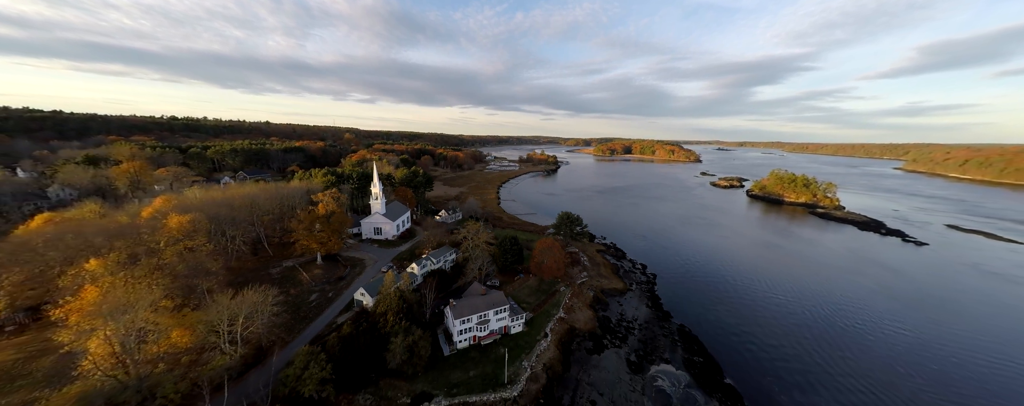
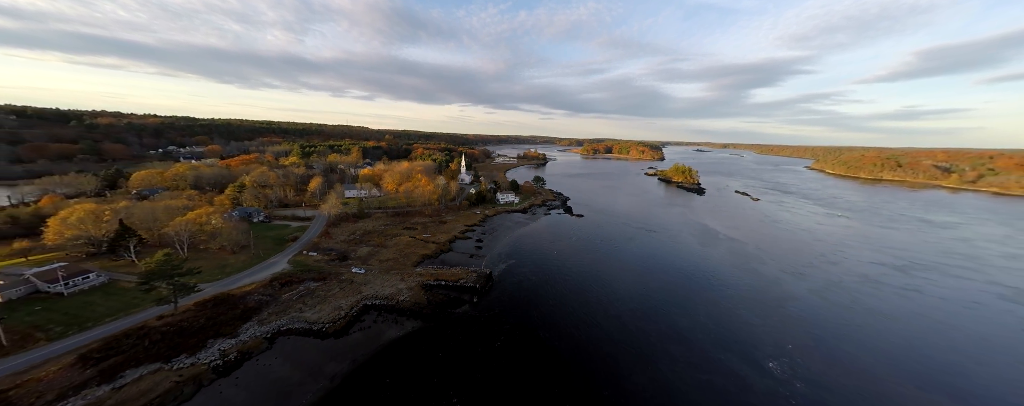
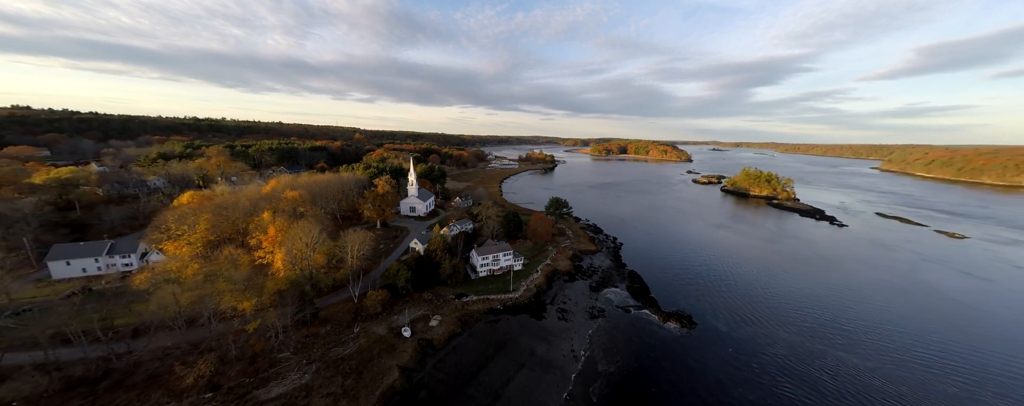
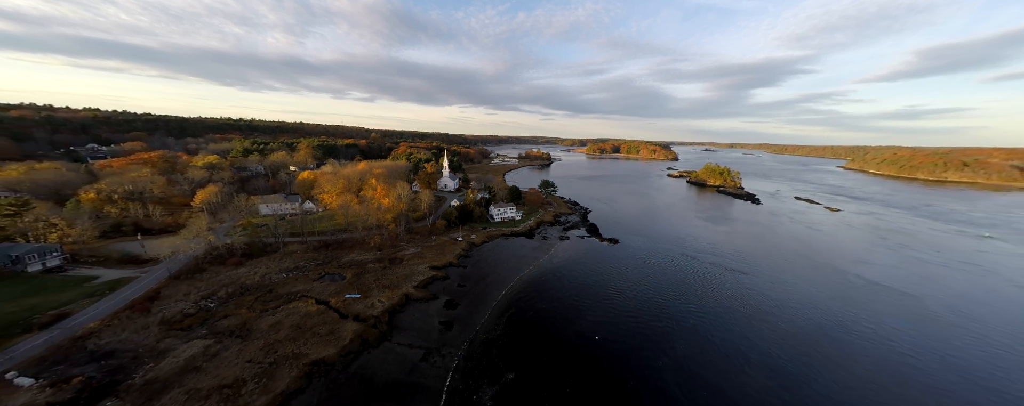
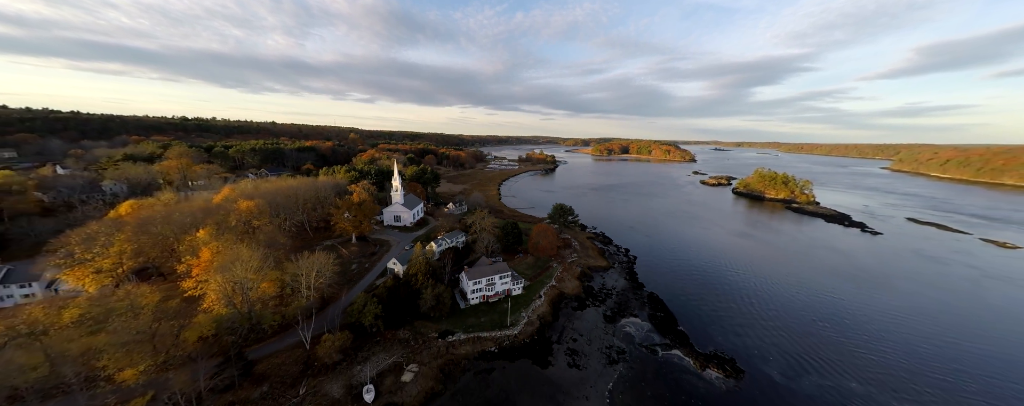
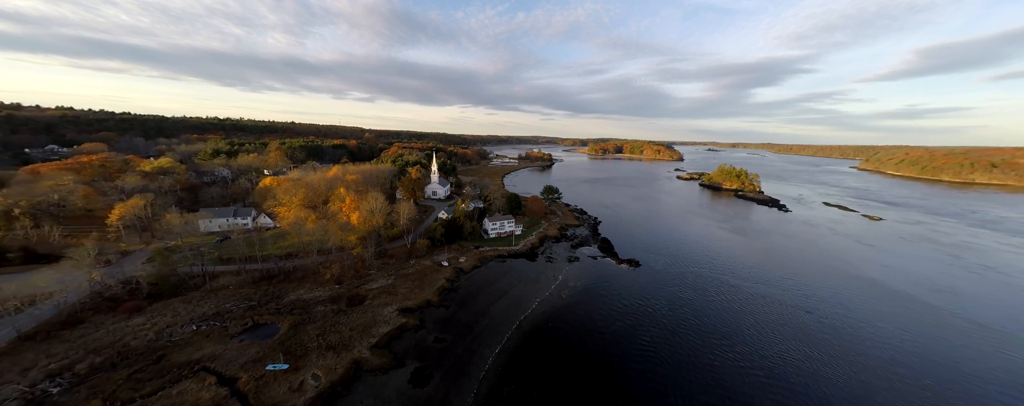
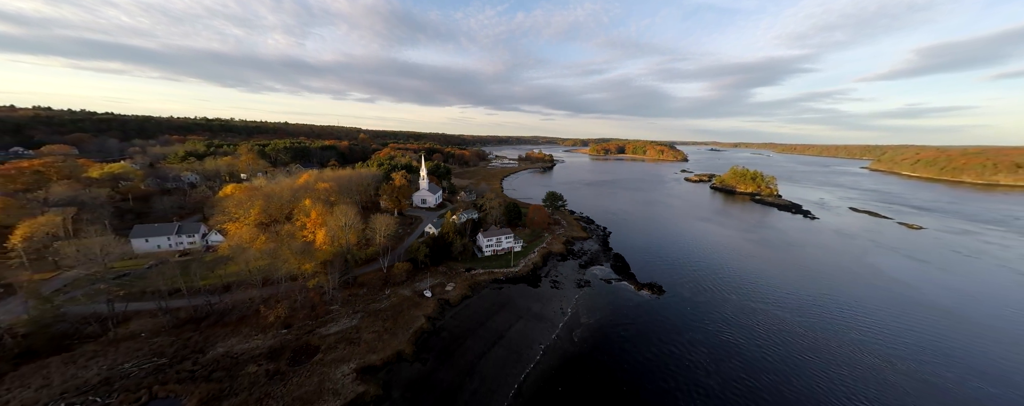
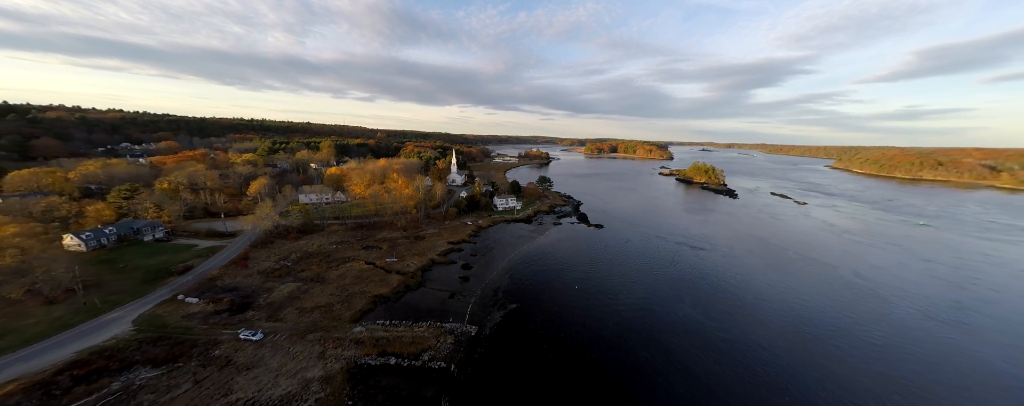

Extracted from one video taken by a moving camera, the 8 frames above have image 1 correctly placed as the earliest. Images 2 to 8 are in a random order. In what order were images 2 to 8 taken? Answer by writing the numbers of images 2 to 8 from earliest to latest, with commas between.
5, 3, 7, 6, 4, 8, 2
